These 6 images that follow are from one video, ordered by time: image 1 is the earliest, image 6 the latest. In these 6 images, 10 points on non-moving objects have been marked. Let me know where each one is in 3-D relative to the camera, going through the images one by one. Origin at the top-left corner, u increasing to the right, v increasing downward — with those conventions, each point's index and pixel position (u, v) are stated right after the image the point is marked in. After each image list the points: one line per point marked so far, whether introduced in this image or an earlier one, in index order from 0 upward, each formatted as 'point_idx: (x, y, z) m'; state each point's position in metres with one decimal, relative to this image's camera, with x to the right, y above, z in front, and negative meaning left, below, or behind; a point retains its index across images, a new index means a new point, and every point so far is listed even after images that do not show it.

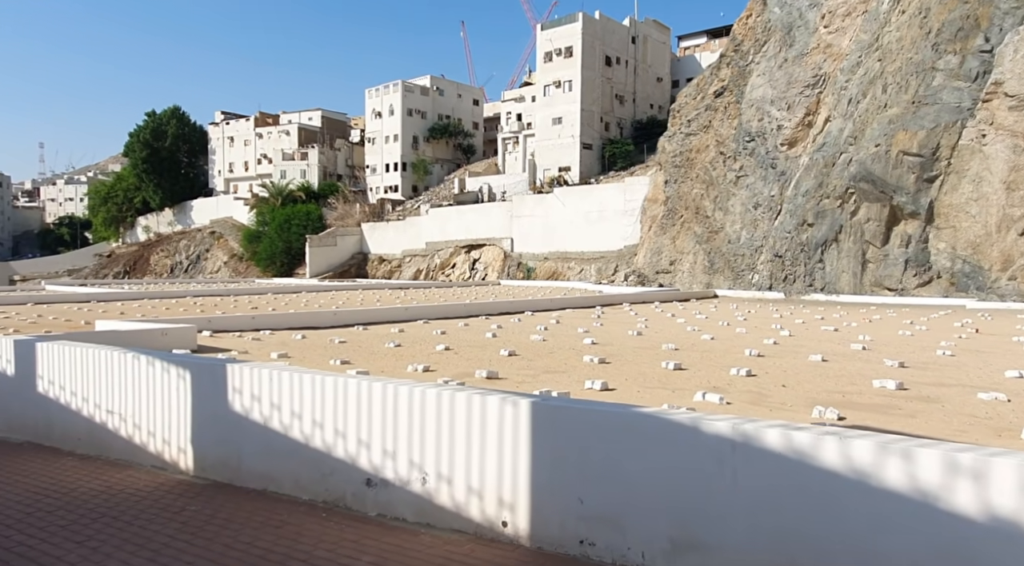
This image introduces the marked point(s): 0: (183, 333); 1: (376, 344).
0: (-4.4, -0.7, +11.1) m
1: (-2.0, -0.9, +12.0) m
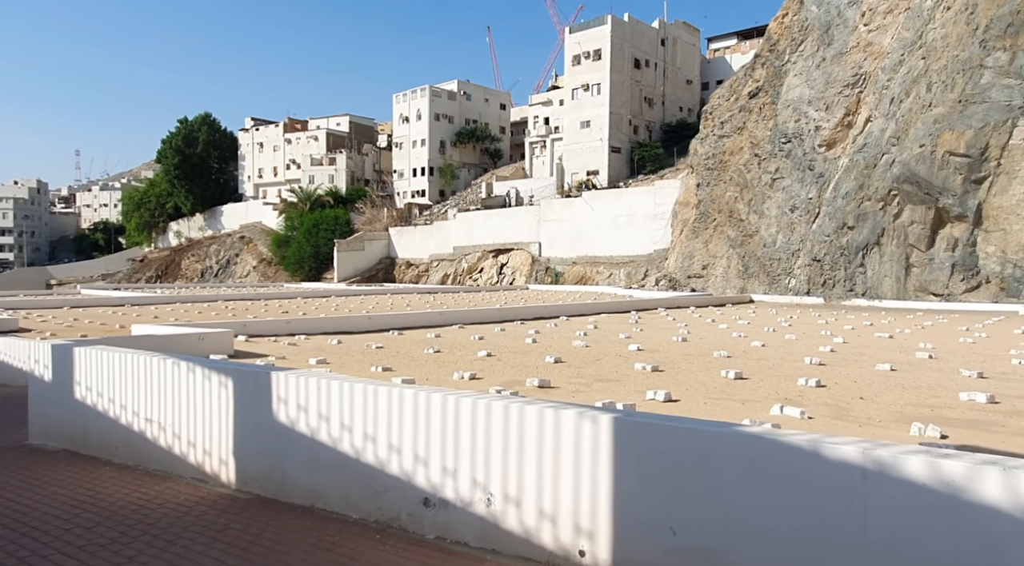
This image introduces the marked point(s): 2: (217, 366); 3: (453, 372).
0: (-3.9, -0.7, +10.9) m
1: (-1.4, -1.0, +11.7) m
2: (-2.2, -0.6, +6.1) m
3: (-0.6, -0.9, +8.2) m
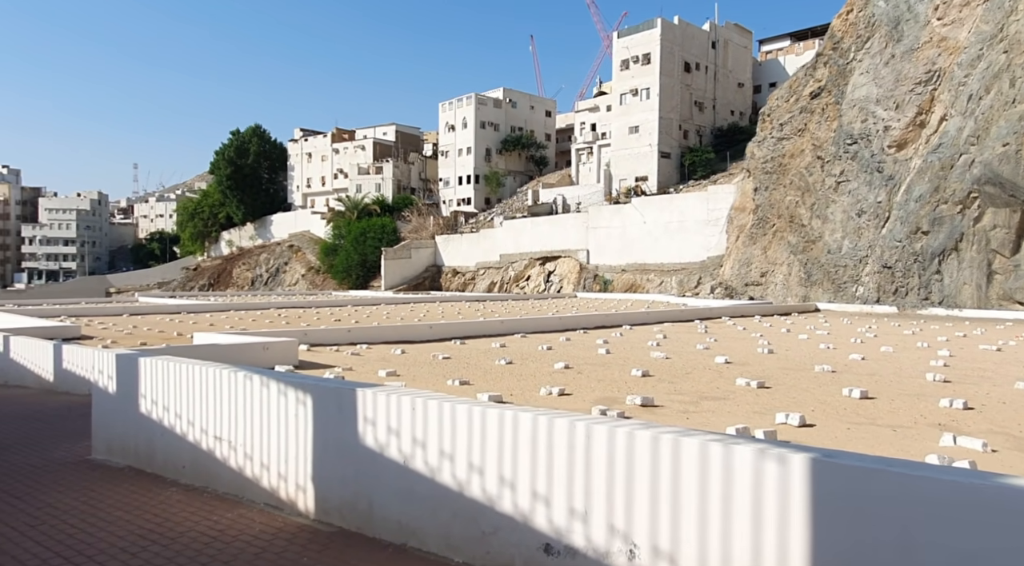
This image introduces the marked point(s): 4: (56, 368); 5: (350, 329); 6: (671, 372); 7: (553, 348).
0: (-2.9, -0.8, +10.5) m
1: (-0.4, -1.1, +11.1) m
2: (-1.5, -0.7, +5.6) m
3: (+0.2, -1.0, +7.6) m
4: (-8.7, -1.6, +15.7) m
5: (-2.9, -0.8, +14.6) m
6: (+1.7, -1.0, +8.7) m
7: (+0.7, -1.1, +13.3) m
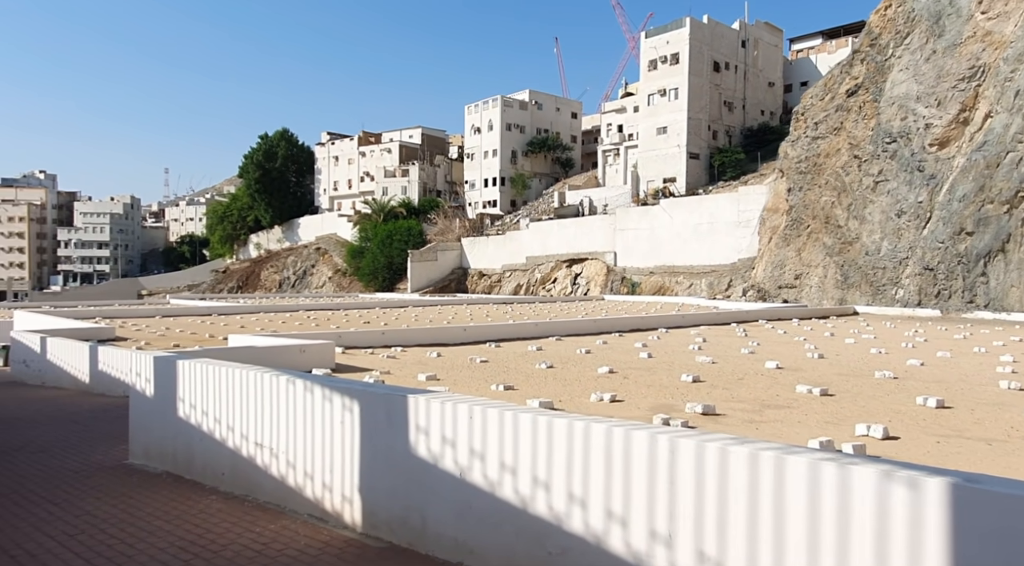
0: (-2.4, -0.9, +10.3) m
1: (+0.2, -1.1, +10.8) m
2: (-1.1, -0.7, +5.4) m
3: (+0.7, -1.0, +7.3) m
4: (-8.0, -1.6, +15.6) m
5: (-2.3, -0.9, +14.4) m
6: (+2.2, -1.0, +8.4) m
7: (+1.3, -1.1, +13.0) m
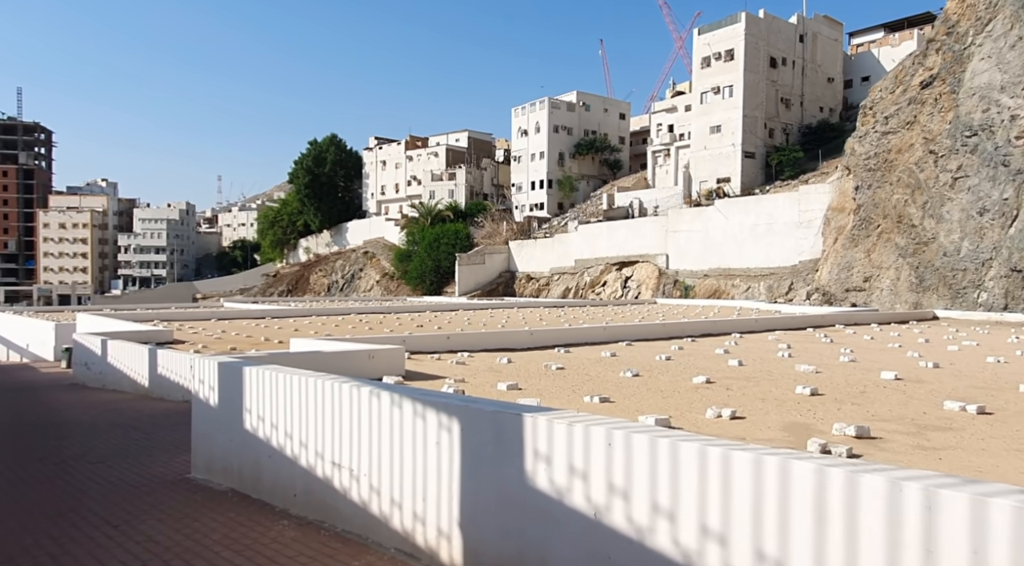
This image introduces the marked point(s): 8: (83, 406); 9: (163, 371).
0: (-1.4, -0.9, +9.6) m
1: (+1.1, -1.1, +10.0) m
2: (-0.5, -0.7, +4.6) m
3: (+1.5, -1.0, +6.5) m
4: (-6.8, -1.7, +15.3) m
5: (-1.1, -0.9, +13.8) m
6: (+3.0, -1.0, +7.5) m
7: (+2.4, -1.1, +12.1) m
8: (-7.6, -2.2, +14.5) m
9: (-6.3, -1.6, +14.6) m
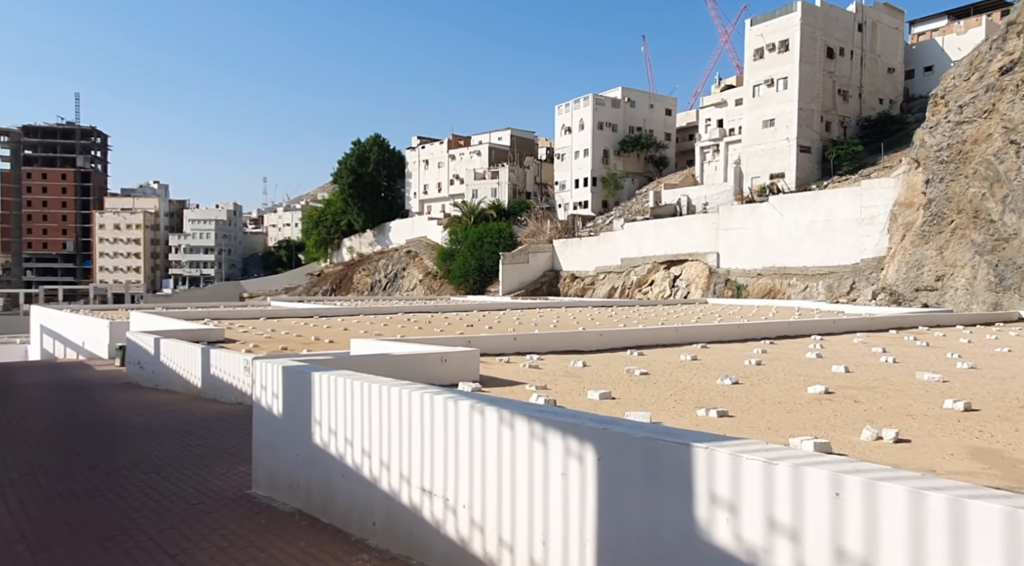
0: (-0.5, -0.8, +8.8) m
1: (+2.1, -1.1, +9.1) m
2: (+0.2, -0.6, +3.8) m
3: (+2.2, -1.0, +5.6) m
4: (-5.6, -1.7, +14.7) m
5: (0.0, -0.9, +12.9) m
6: (+3.8, -1.0, +6.5) m
7: (+3.4, -1.1, +11.1) m
8: (-6.5, -2.1, +14.0) m
9: (-5.1, -1.5, +14.0) m
